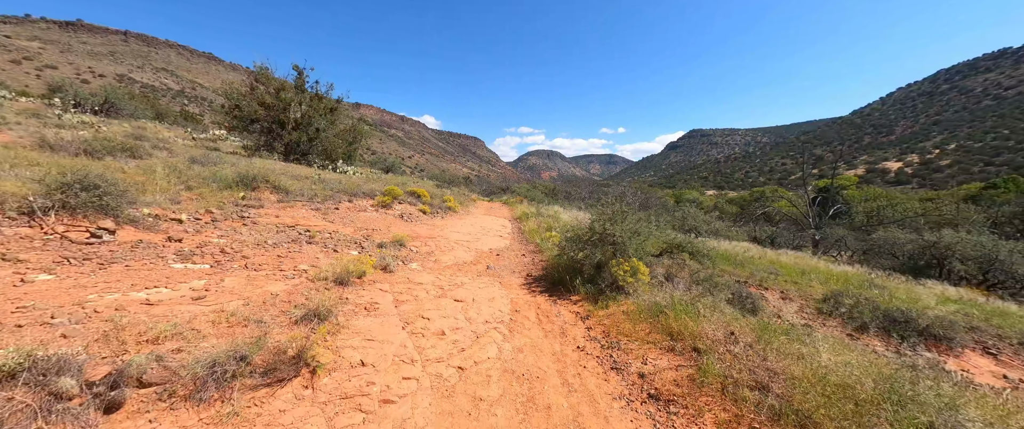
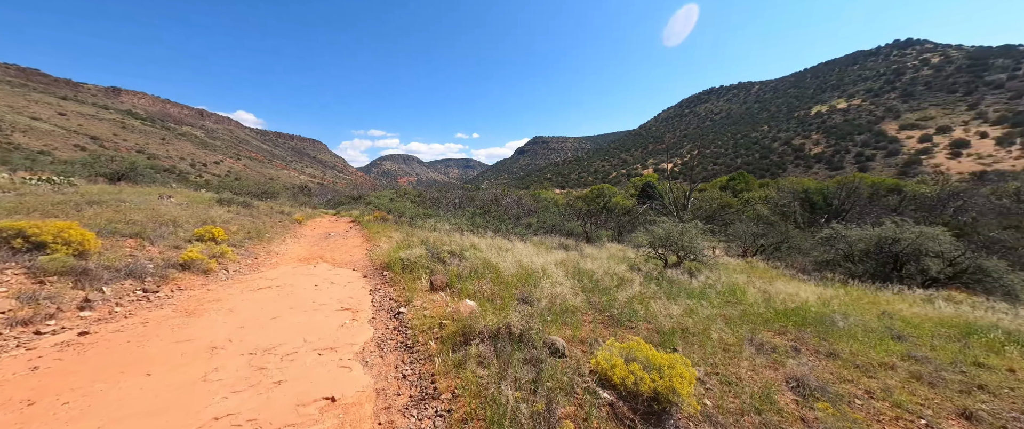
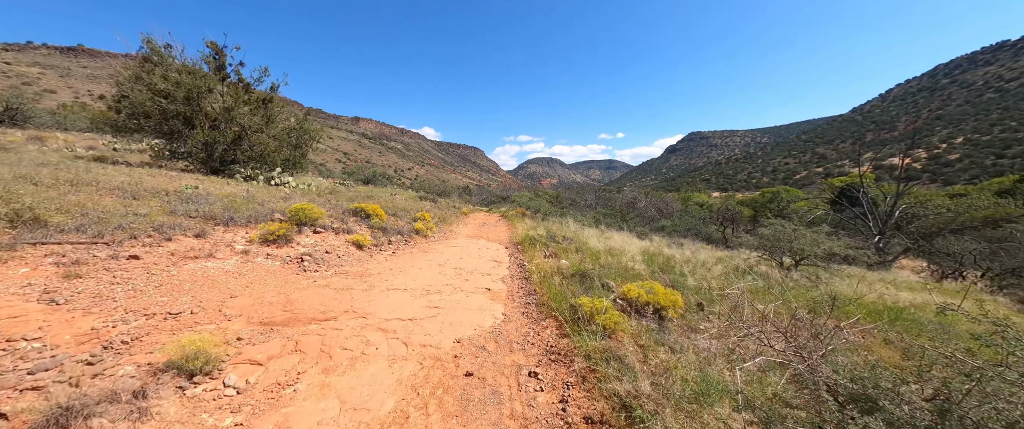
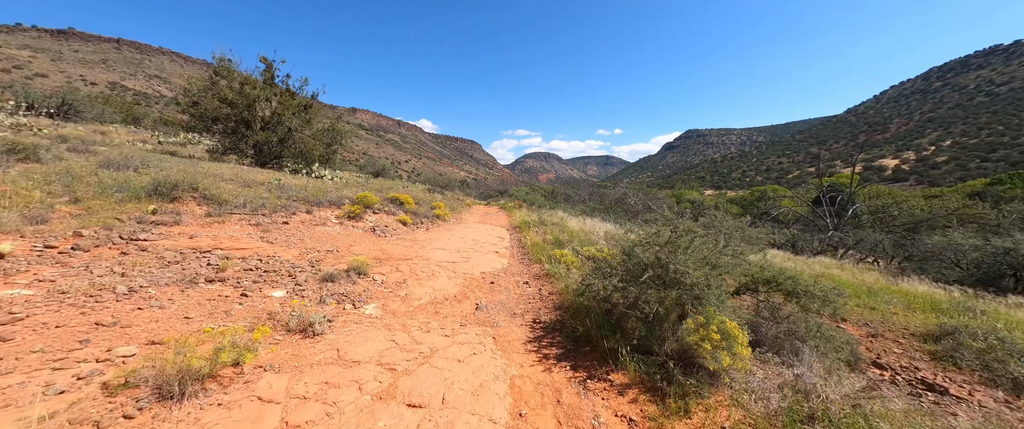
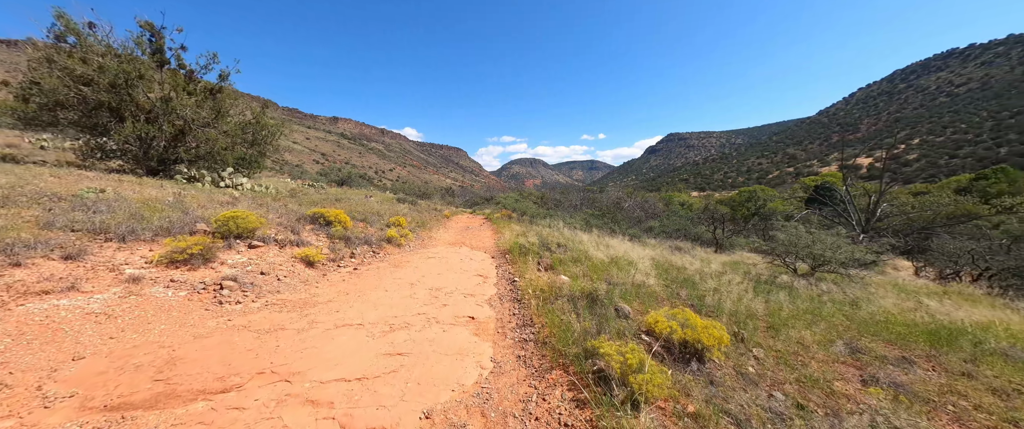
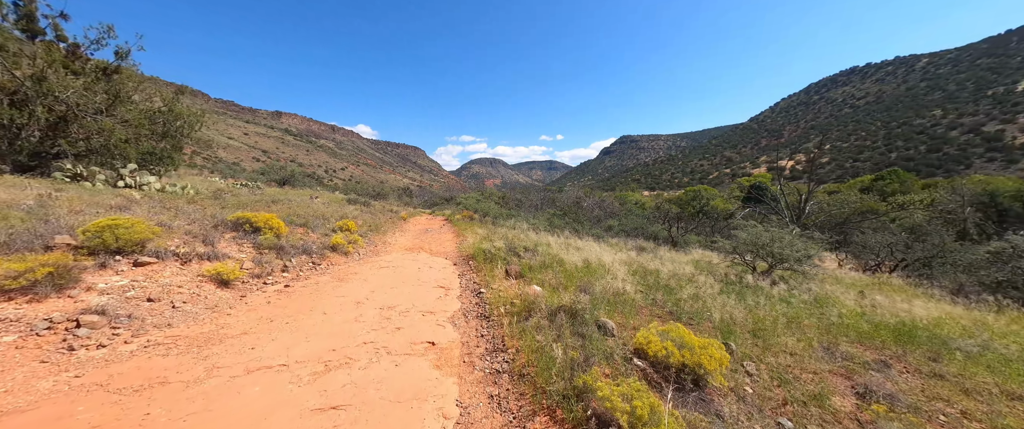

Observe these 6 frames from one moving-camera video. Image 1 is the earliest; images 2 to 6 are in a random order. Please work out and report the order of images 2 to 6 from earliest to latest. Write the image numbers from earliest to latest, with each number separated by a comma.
4, 3, 5, 6, 2
